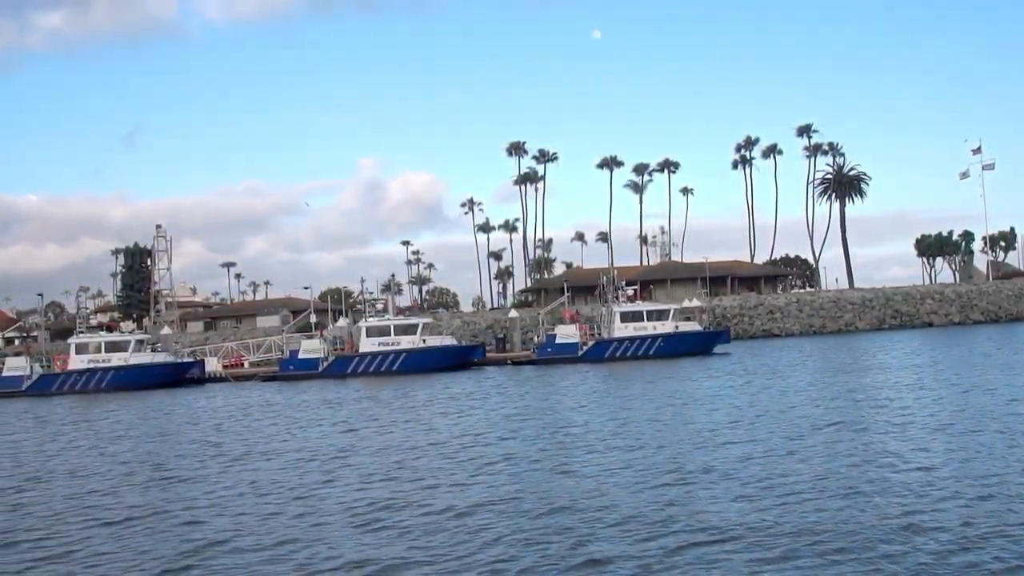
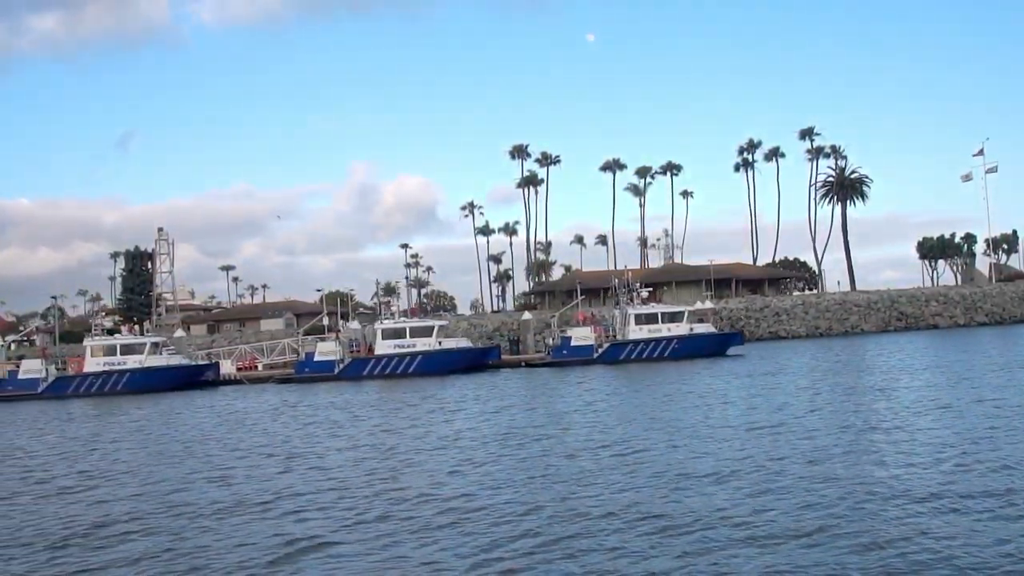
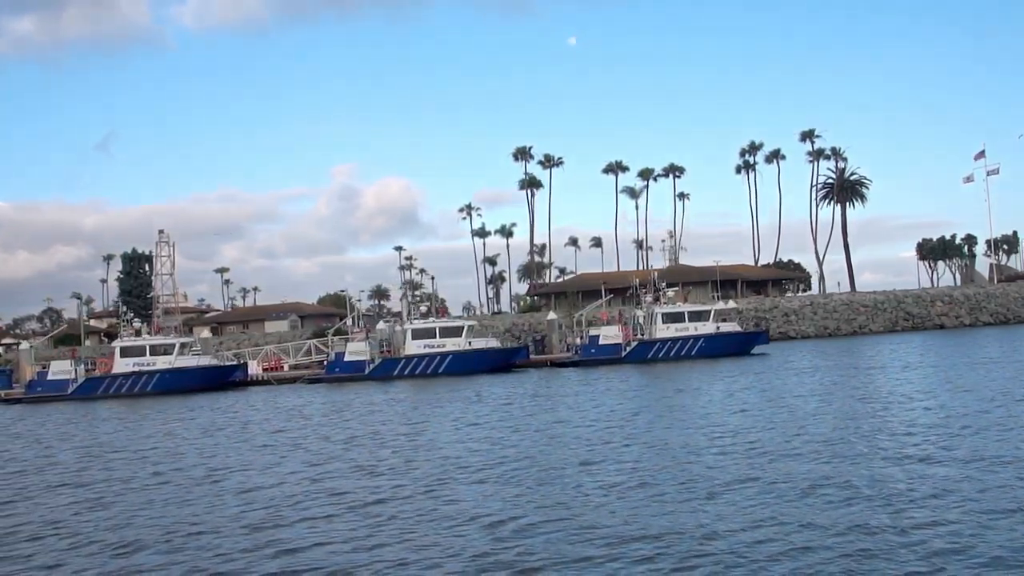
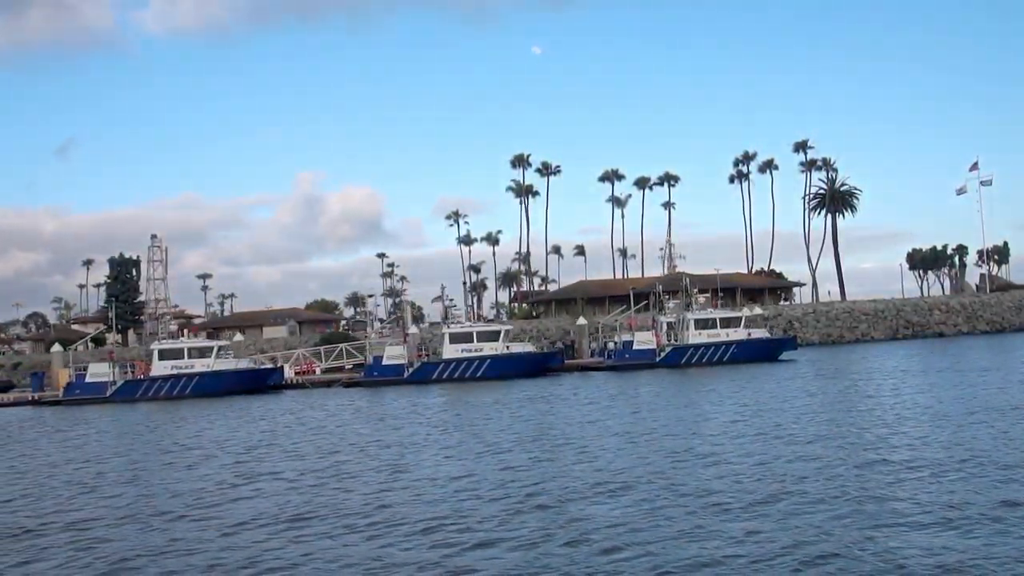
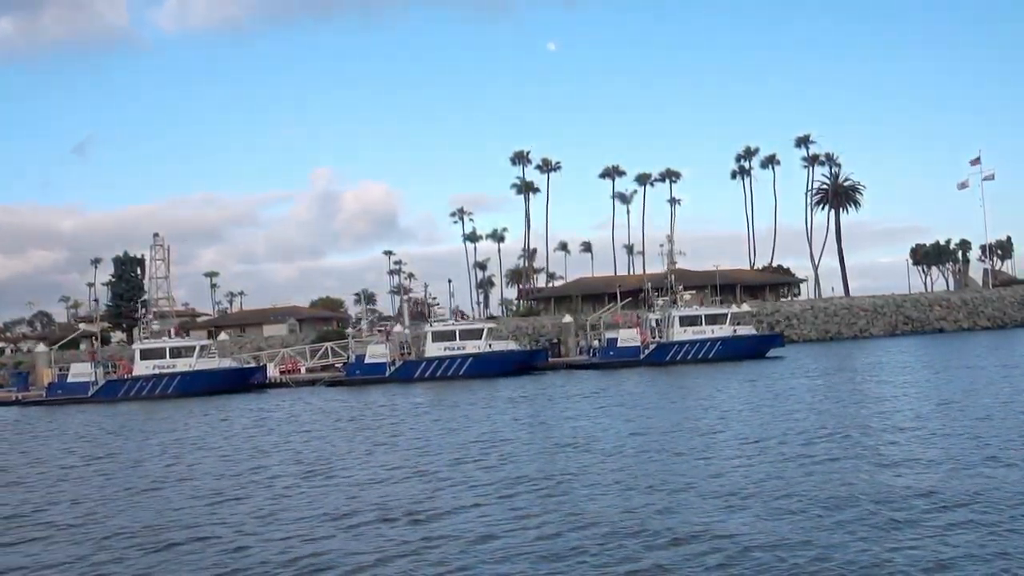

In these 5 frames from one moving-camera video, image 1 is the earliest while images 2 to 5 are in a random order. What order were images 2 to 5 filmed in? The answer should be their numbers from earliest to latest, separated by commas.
2, 3, 5, 4
